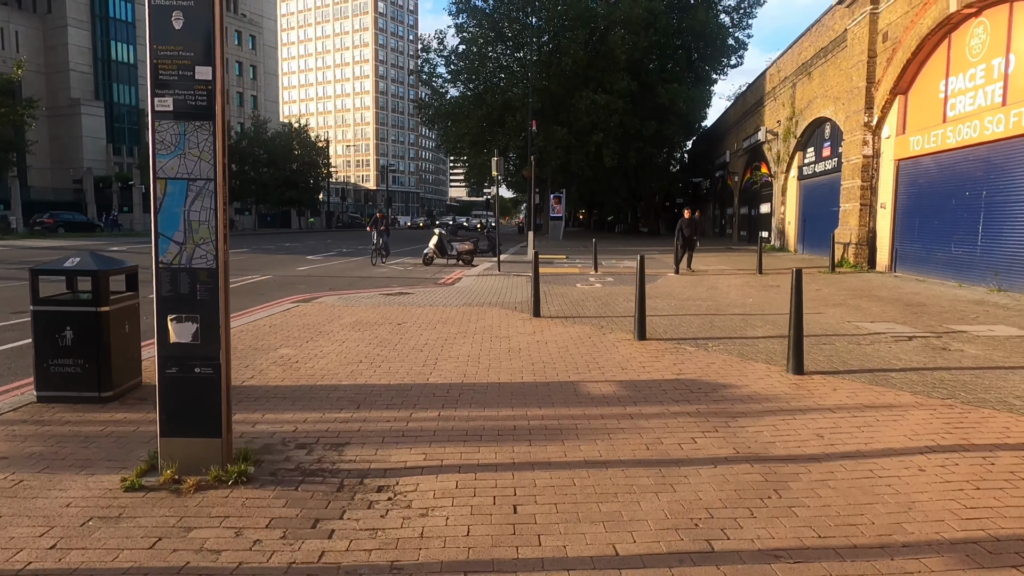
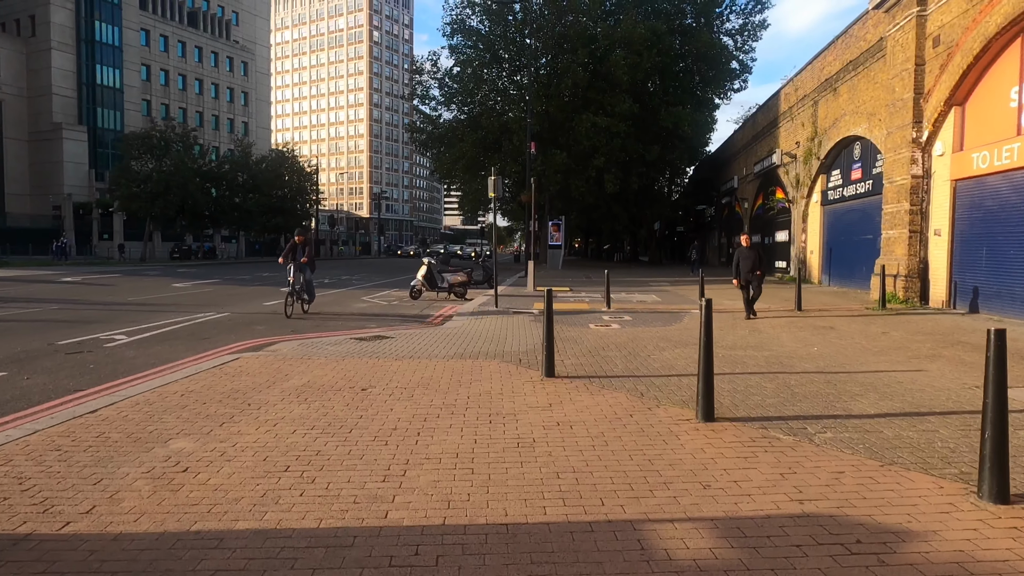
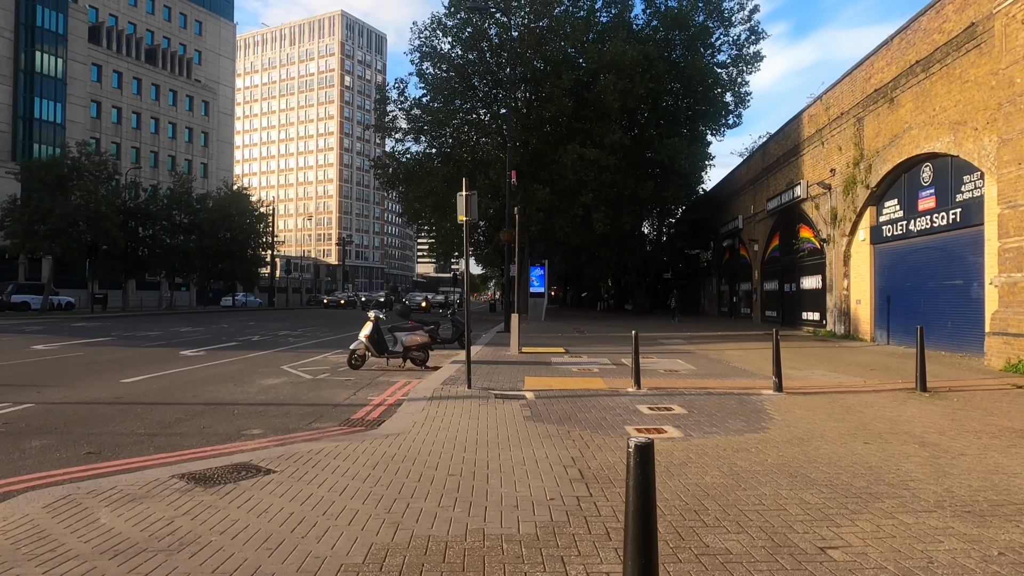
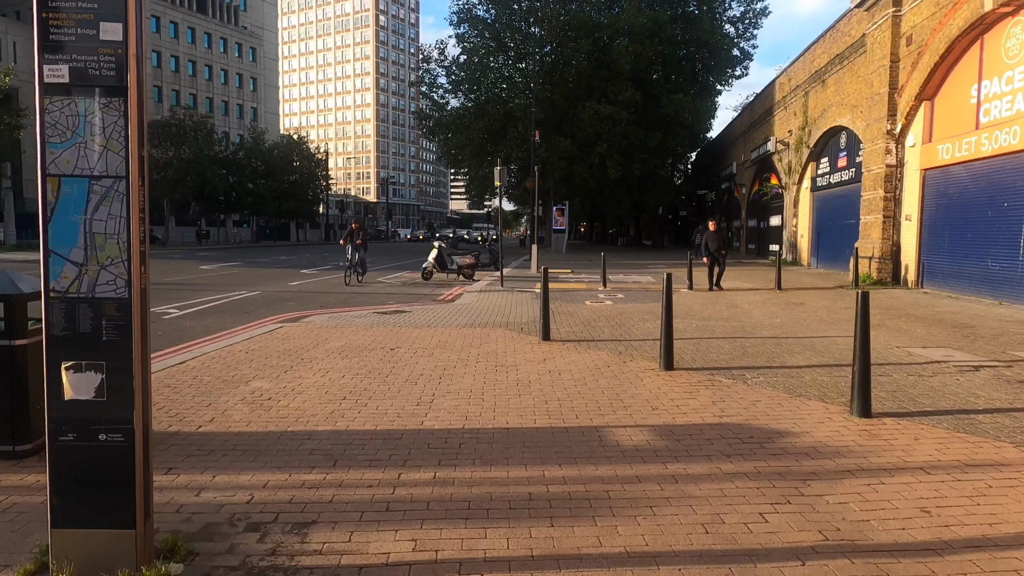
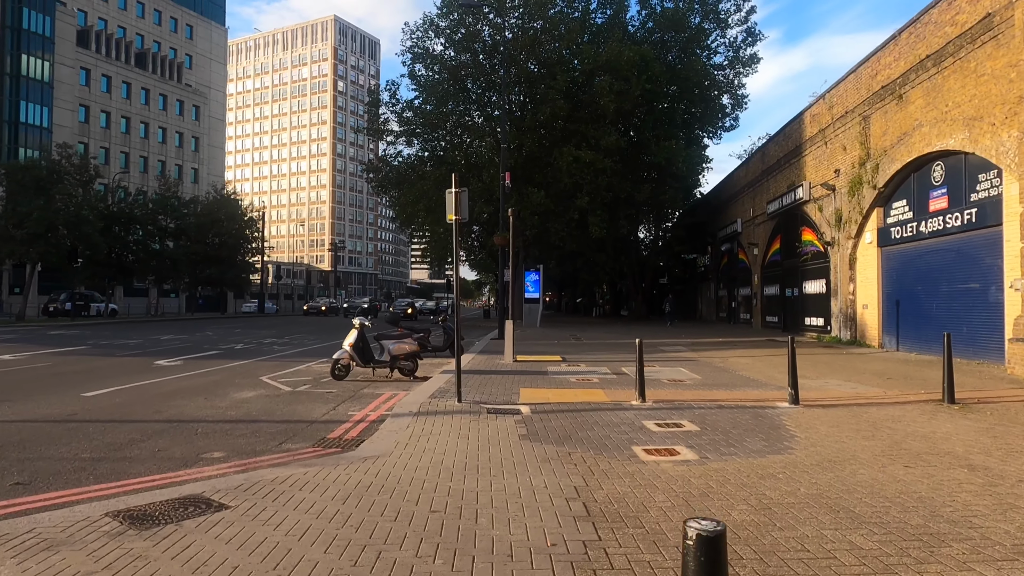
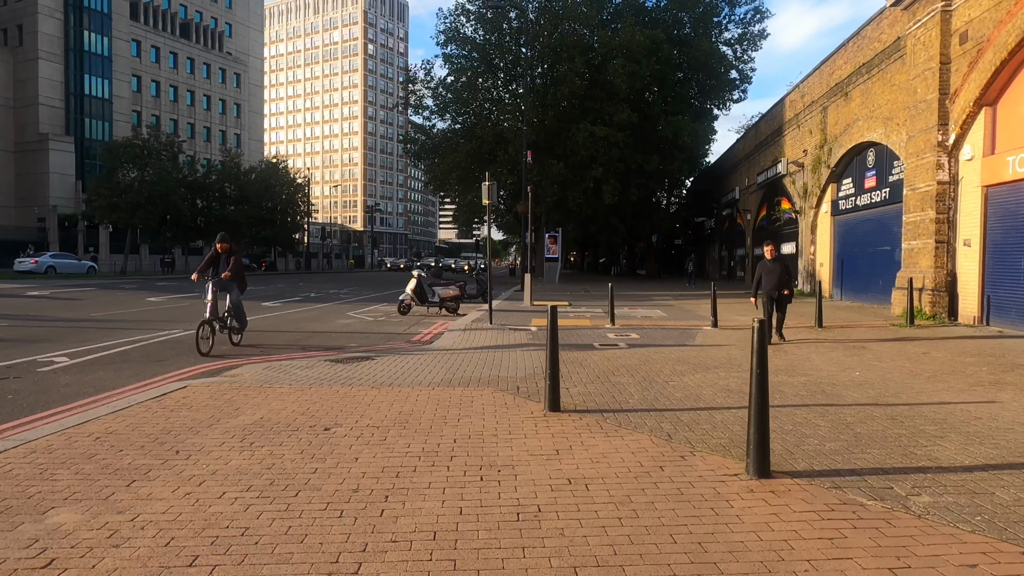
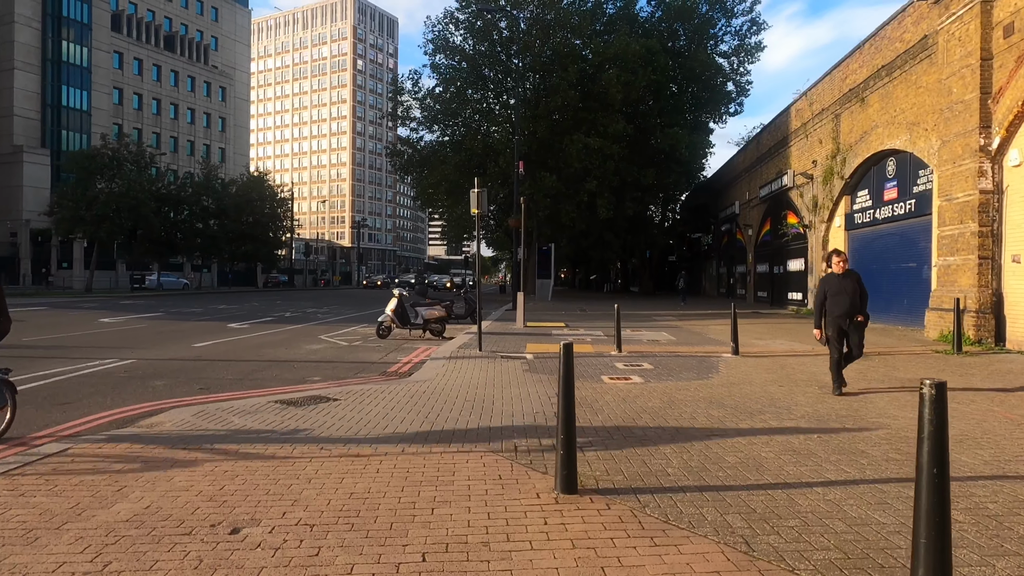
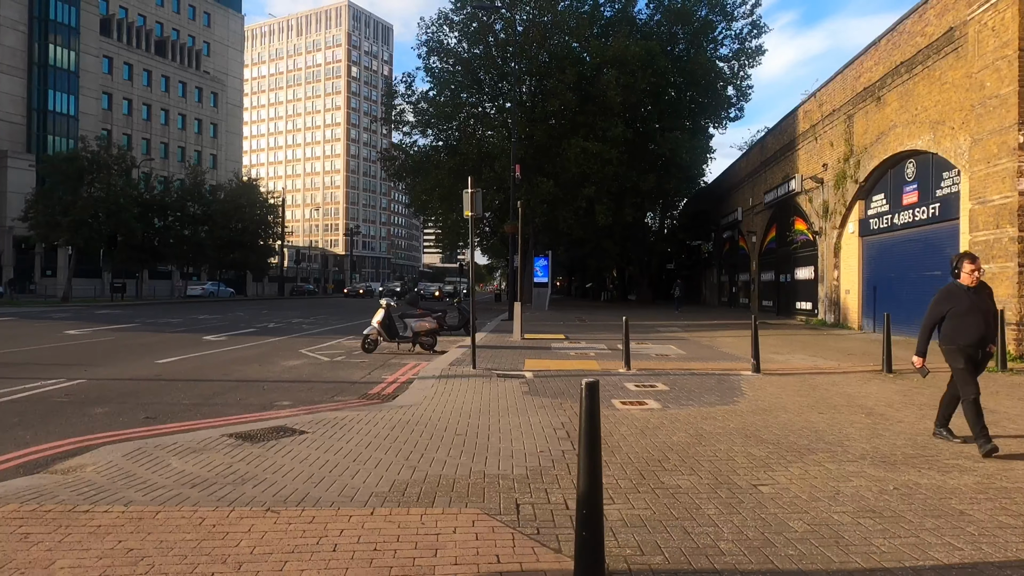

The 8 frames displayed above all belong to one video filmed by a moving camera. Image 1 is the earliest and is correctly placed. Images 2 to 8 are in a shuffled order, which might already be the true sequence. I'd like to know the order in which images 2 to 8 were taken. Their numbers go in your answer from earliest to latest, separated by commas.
4, 2, 6, 7, 8, 3, 5
